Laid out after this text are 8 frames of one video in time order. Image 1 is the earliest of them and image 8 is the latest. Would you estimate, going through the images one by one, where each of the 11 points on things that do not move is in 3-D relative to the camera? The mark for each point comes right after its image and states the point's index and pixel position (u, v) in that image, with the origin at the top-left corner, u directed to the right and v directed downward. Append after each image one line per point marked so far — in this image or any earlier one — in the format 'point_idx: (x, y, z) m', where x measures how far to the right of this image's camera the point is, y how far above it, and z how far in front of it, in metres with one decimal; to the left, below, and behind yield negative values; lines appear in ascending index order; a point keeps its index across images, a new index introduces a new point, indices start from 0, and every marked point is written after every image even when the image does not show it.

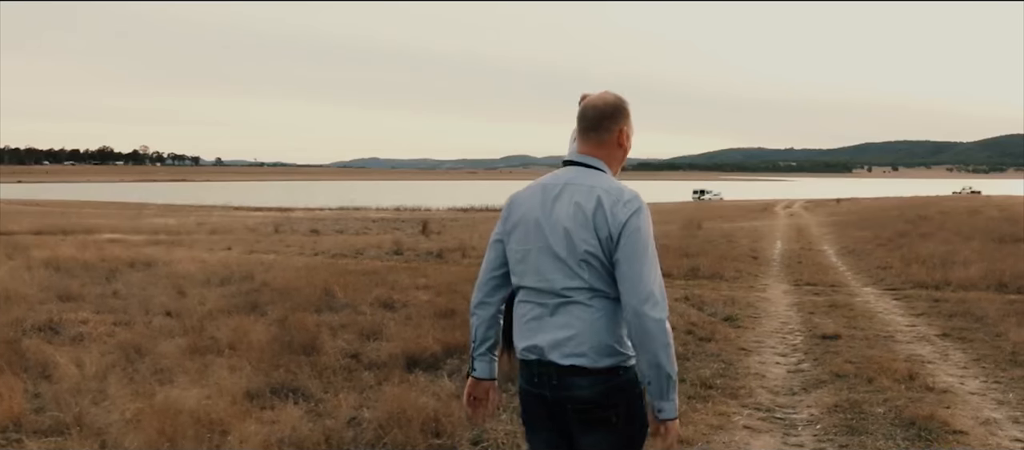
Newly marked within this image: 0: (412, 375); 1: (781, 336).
0: (-1.0, -1.4, +7.5) m
1: (+3.5, -1.5, +10.3) m
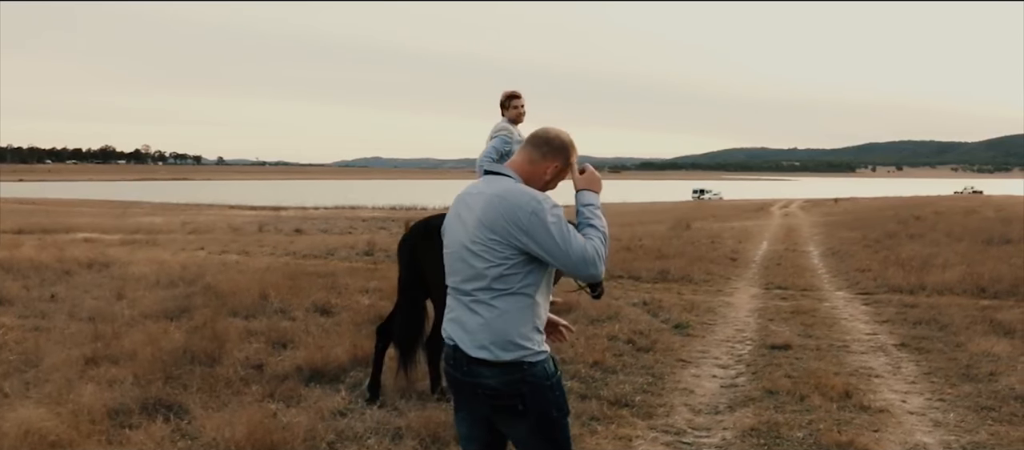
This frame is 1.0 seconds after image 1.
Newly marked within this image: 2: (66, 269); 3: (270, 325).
0: (-1.8, -1.4, +6.9) m
1: (+2.6, -1.5, +9.7) m
2: (-9.8, -0.9, +17.3) m
3: (-3.0, -1.2, +9.9) m
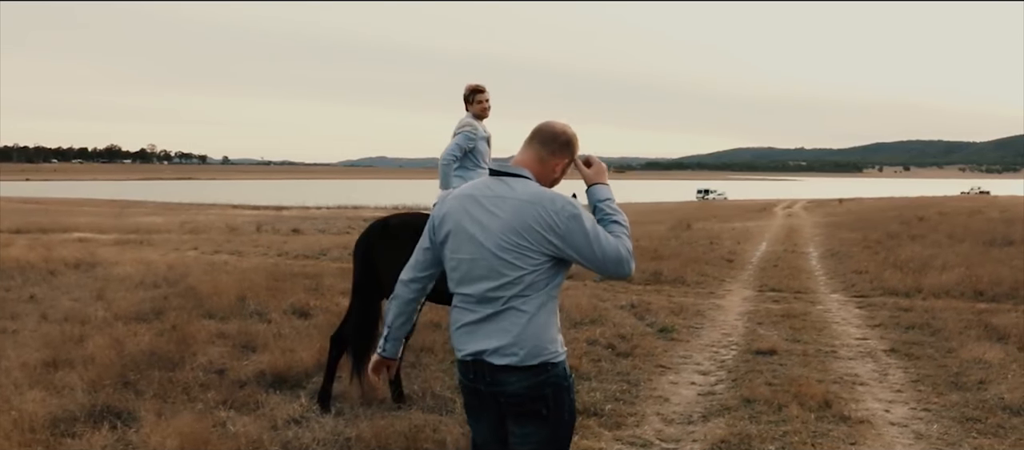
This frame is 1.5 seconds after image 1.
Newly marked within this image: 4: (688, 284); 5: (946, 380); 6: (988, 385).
0: (-2.1, -1.4, +6.7) m
1: (+2.4, -1.5, +9.4) m
2: (-10.0, -0.9, +17.1) m
3: (-3.3, -1.3, +9.7) m
4: (+3.6, -1.2, +16.1) m
5: (+4.2, -1.5, +7.6) m
6: (+4.4, -1.5, +7.3) m
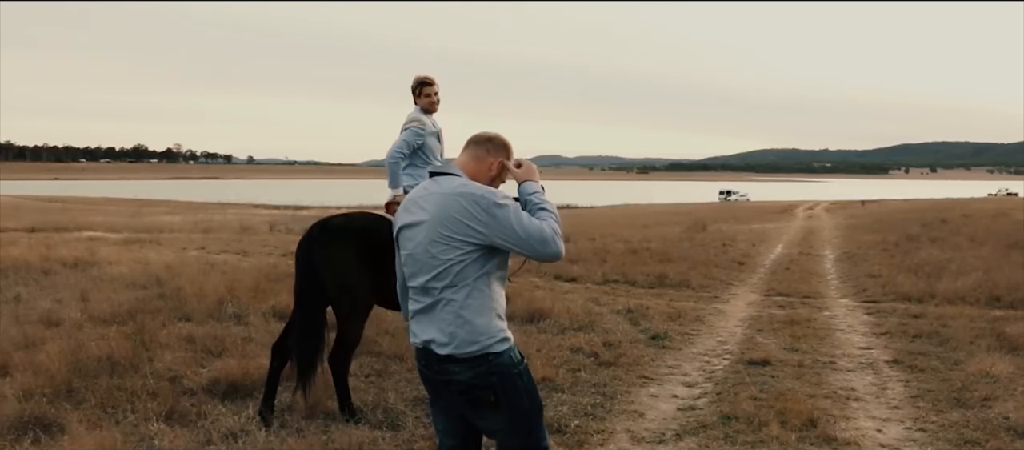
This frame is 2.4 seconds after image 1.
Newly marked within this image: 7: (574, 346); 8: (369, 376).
0: (-2.4, -1.4, +6.3) m
1: (+2.1, -1.5, +8.9) m
2: (-10.1, -0.9, +16.9) m
3: (-3.5, -1.3, +9.3) m
4: (+3.6, -1.2, +15.5) m
5: (+3.9, -1.5, +7.0) m
6: (+4.1, -1.5, +6.7) m
7: (+0.7, -1.4, +9.0) m
8: (-1.3, -1.4, +7.4) m
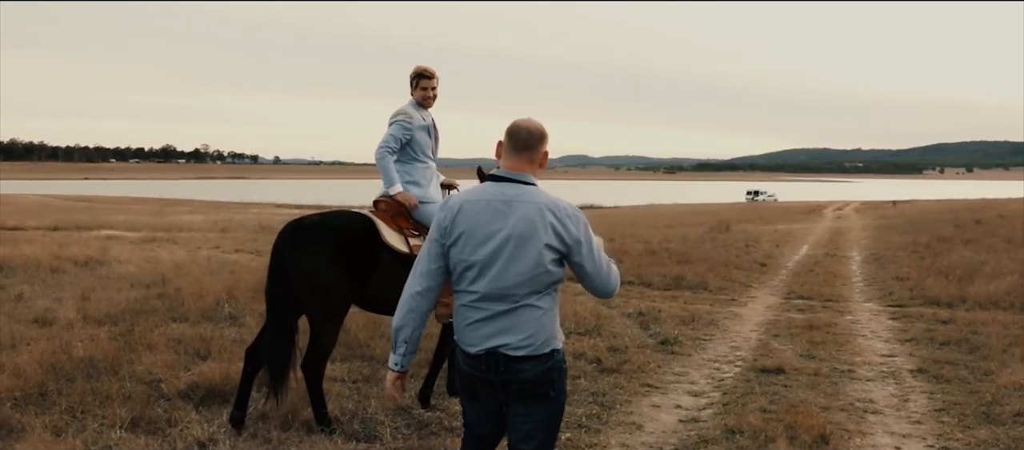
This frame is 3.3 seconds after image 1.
0: (-2.5, -1.4, +6.0) m
1: (+2.1, -1.5, +8.4) m
2: (-9.8, -0.8, +16.9) m
3: (-3.5, -1.2, +9.0) m
4: (+3.8, -1.2, +15.0) m
5: (+3.8, -1.5, +6.5) m
6: (+4.0, -1.5, +6.2) m
7: (+0.7, -1.4, +8.6) m
8: (-1.4, -1.4, +7.0) m
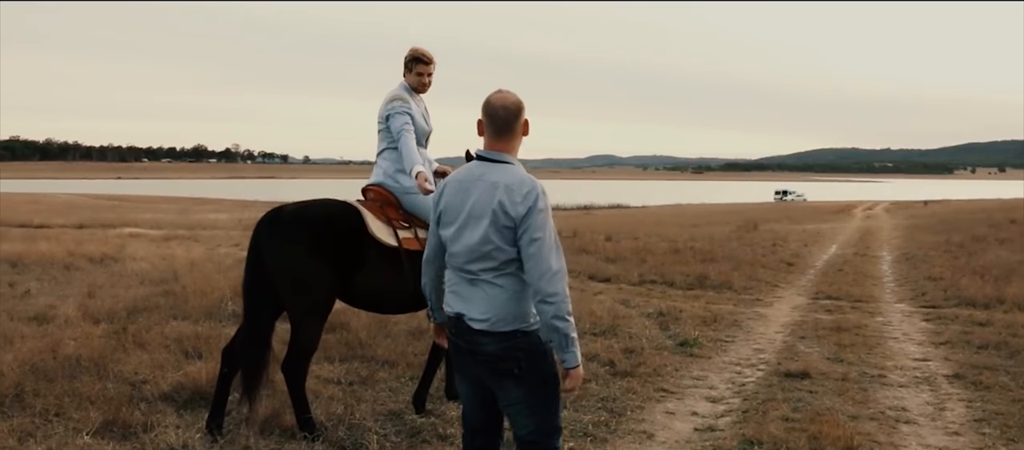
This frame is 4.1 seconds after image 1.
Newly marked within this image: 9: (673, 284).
0: (-2.5, -1.4, +5.7) m
1: (+2.2, -1.5, +7.9) m
2: (-9.4, -0.8, +16.8) m
3: (-3.4, -1.2, +8.7) m
4: (+4.1, -1.2, +14.4) m
5: (+3.8, -1.5, +5.9) m
6: (+4.0, -1.5, +5.6) m
7: (+0.8, -1.3, +8.1) m
8: (-1.4, -1.3, +6.6) m
9: (+3.1, -1.1, +15.2) m
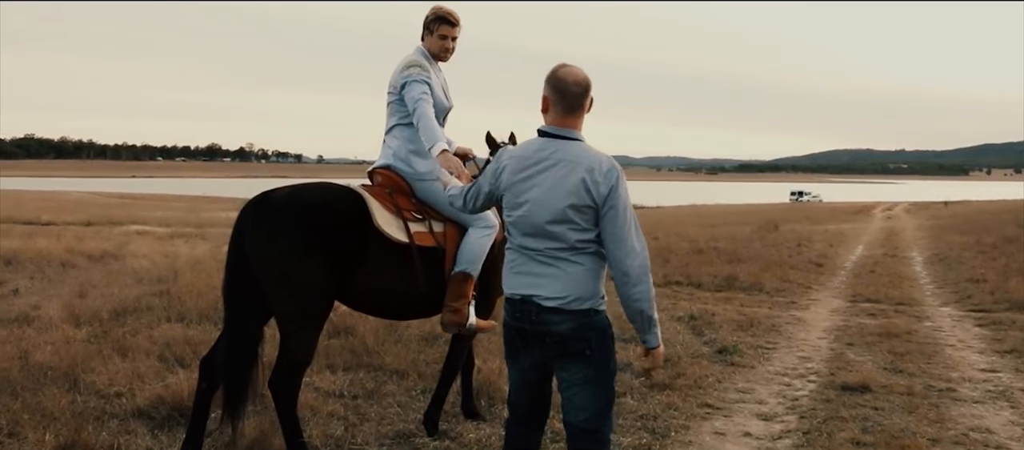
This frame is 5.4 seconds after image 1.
0: (-2.3, -1.3, +4.9) m
1: (+2.4, -1.4, +7.1) m
2: (-9.1, -0.7, +16.1) m
3: (-3.2, -1.1, +8.0) m
4: (+4.4, -1.2, +13.6) m
5: (+4.0, -1.4, +5.1) m
6: (+4.2, -1.4, +4.8) m
7: (+1.0, -1.3, +7.3) m
8: (-1.2, -1.3, +5.9) m
9: (+3.4, -1.1, +14.4) m
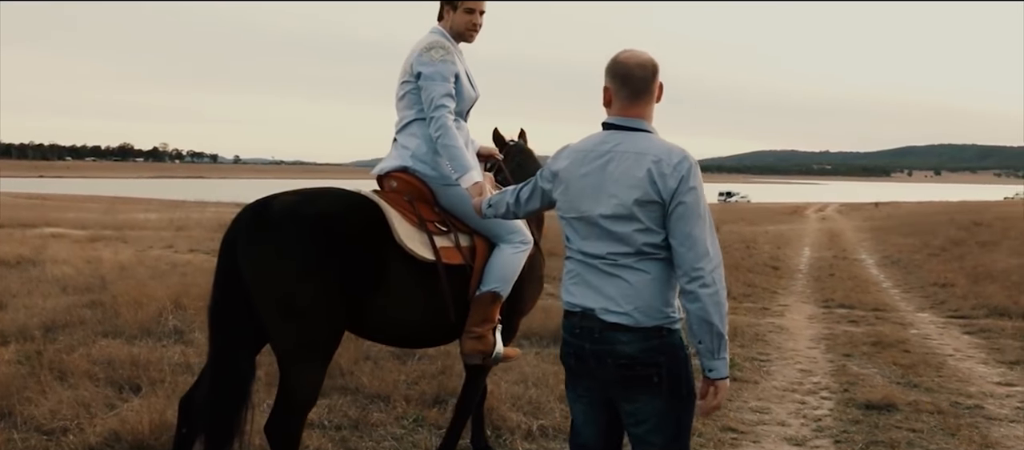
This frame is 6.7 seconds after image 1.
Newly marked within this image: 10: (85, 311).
0: (-2.2, -1.3, +4.0) m
1: (+2.4, -1.5, +6.6) m
2: (-9.9, -0.7, +14.6) m
3: (-3.3, -1.2, +7.0) m
4: (+3.8, -1.2, +13.2) m
5: (+4.1, -1.5, +4.7) m
6: (+4.3, -1.5, +4.4) m
7: (+0.9, -1.3, +6.6) m
8: (-1.1, -1.3, +5.0) m
9: (+2.8, -1.1, +13.9) m
10: (-4.9, -1.0, +9.1) m
